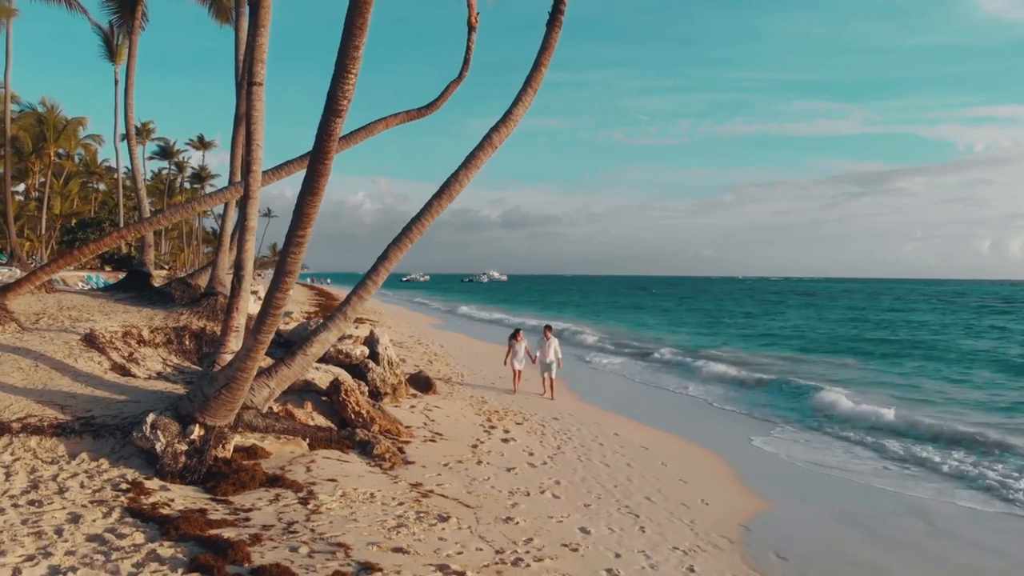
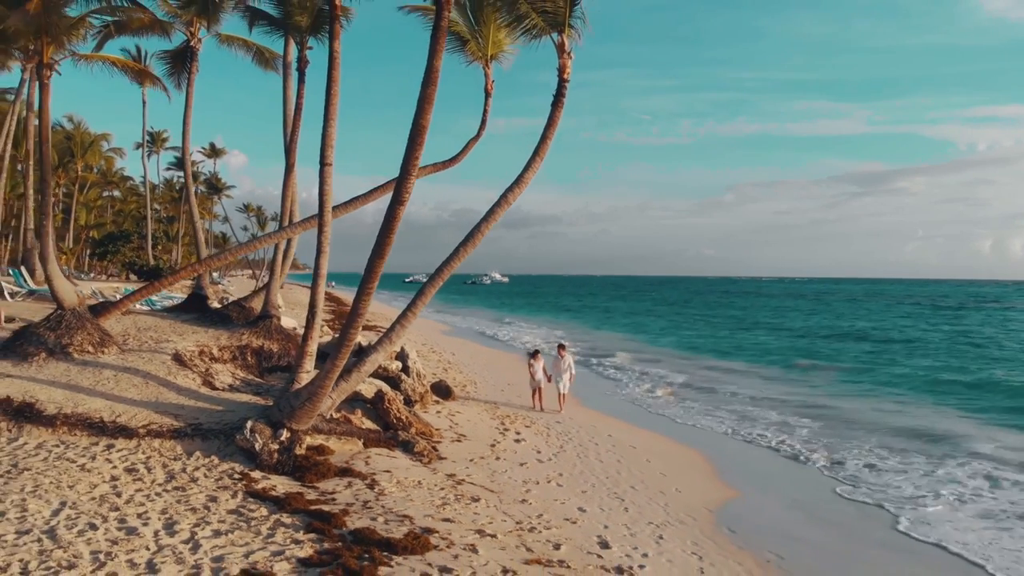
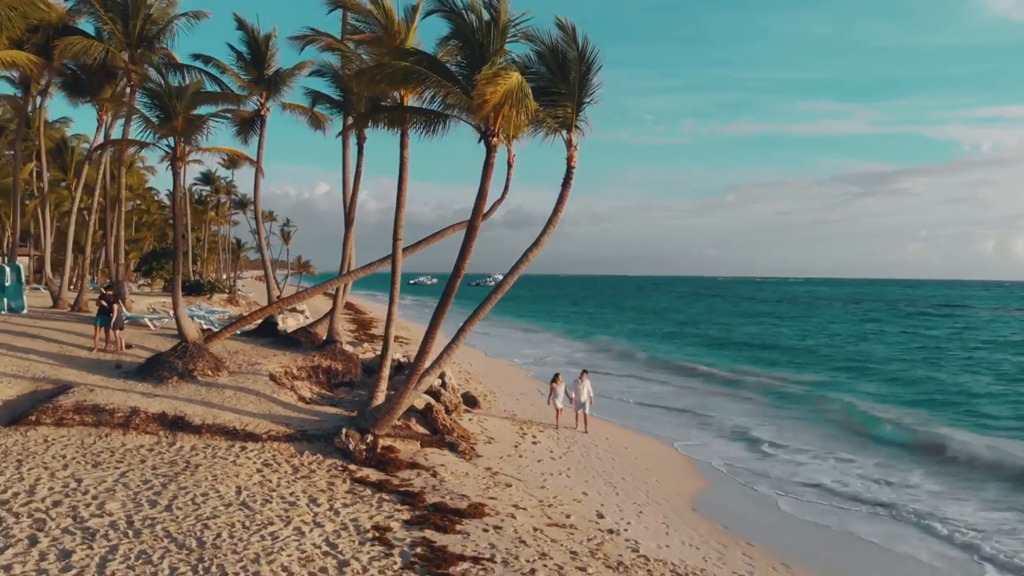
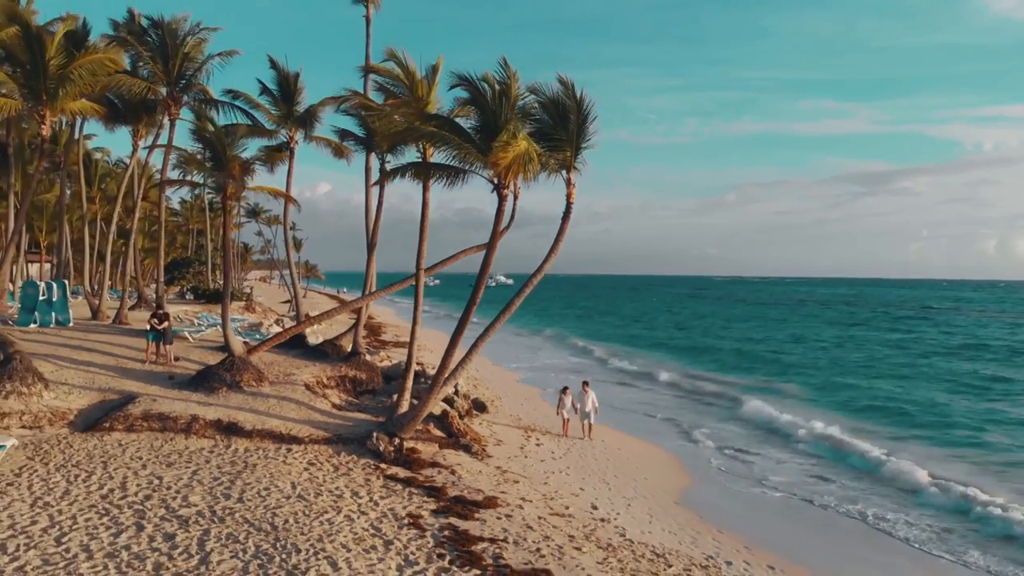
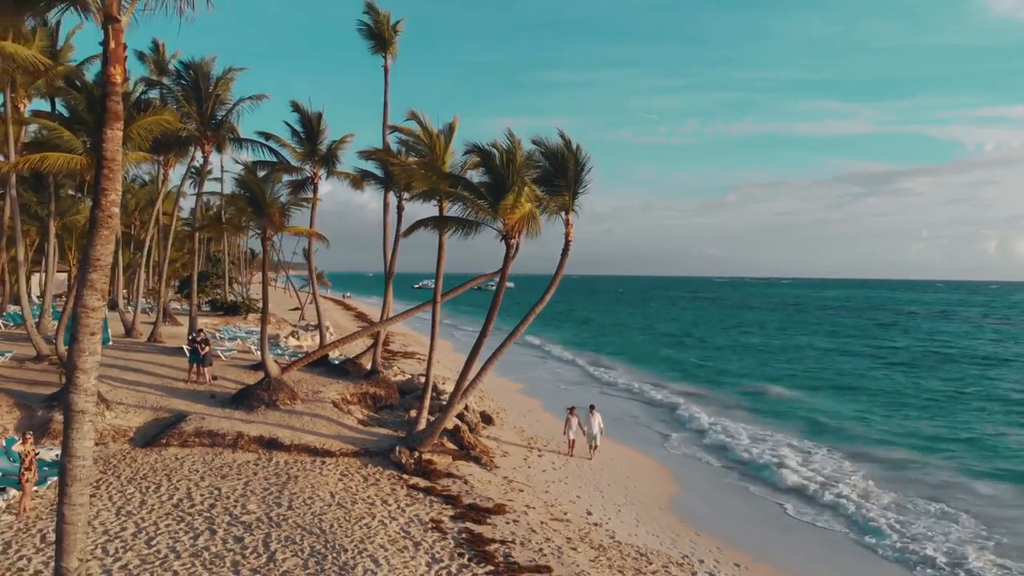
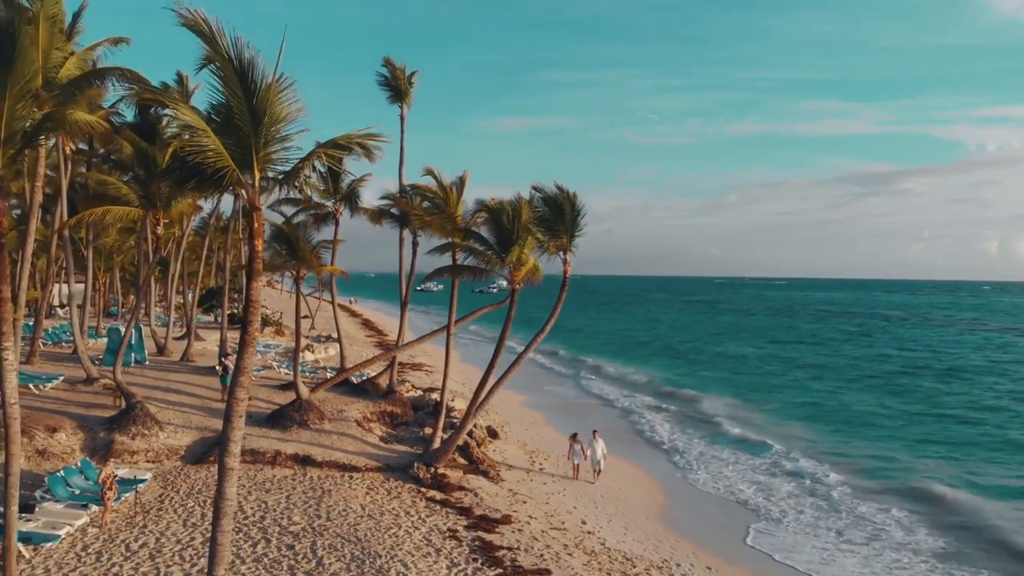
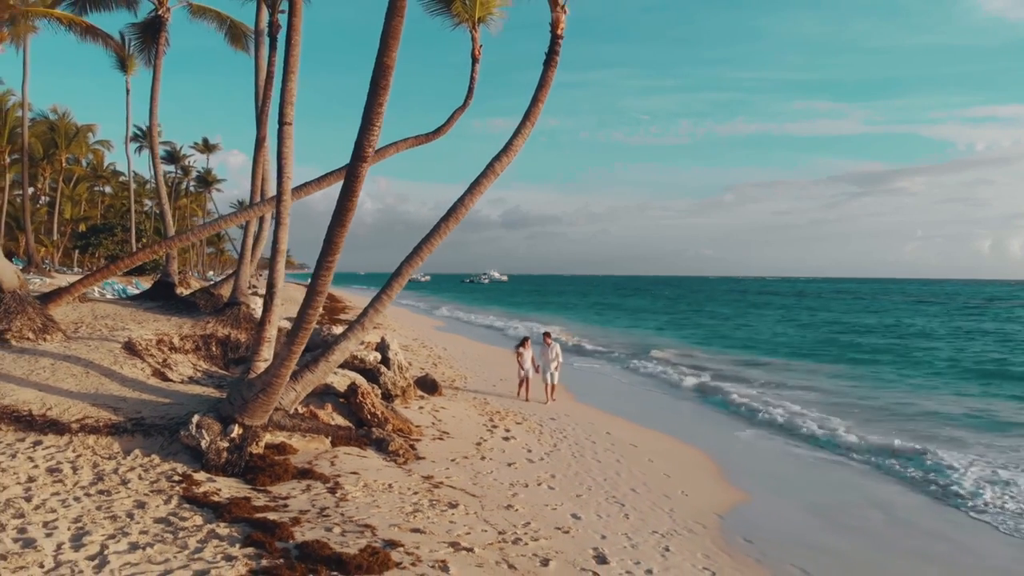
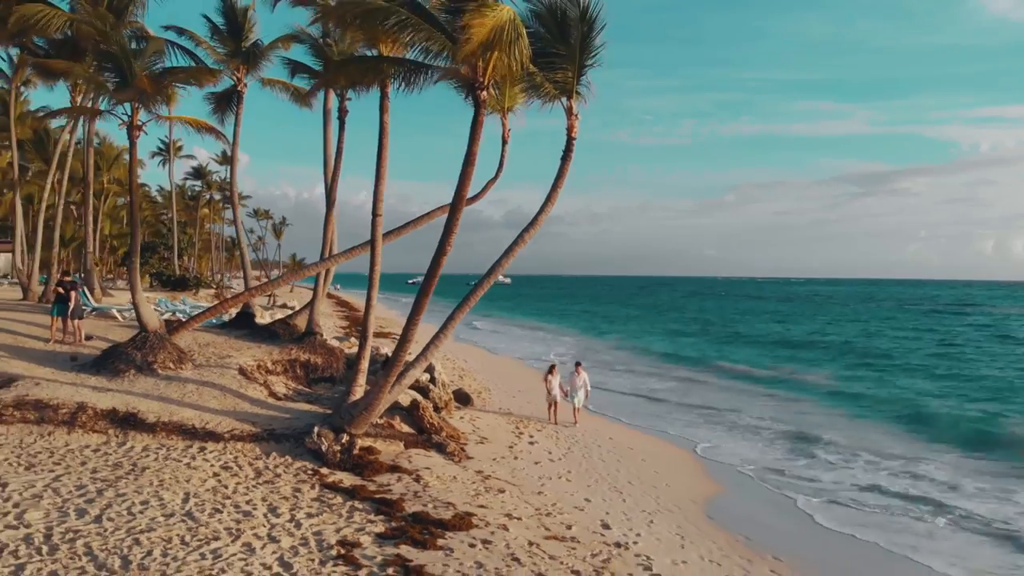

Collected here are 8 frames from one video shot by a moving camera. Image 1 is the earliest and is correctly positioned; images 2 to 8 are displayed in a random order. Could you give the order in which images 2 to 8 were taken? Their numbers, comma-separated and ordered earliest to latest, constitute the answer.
7, 2, 8, 3, 4, 5, 6
